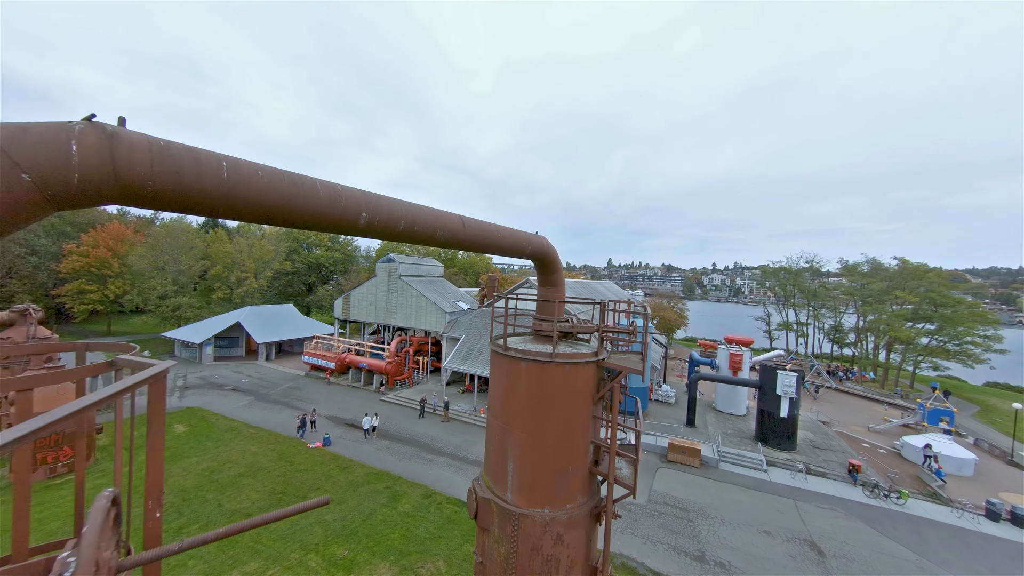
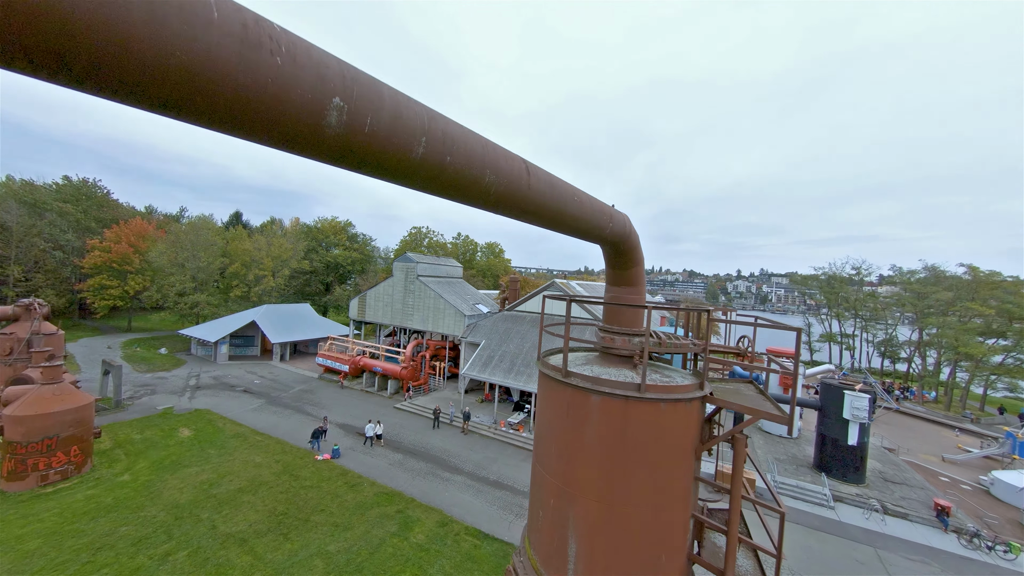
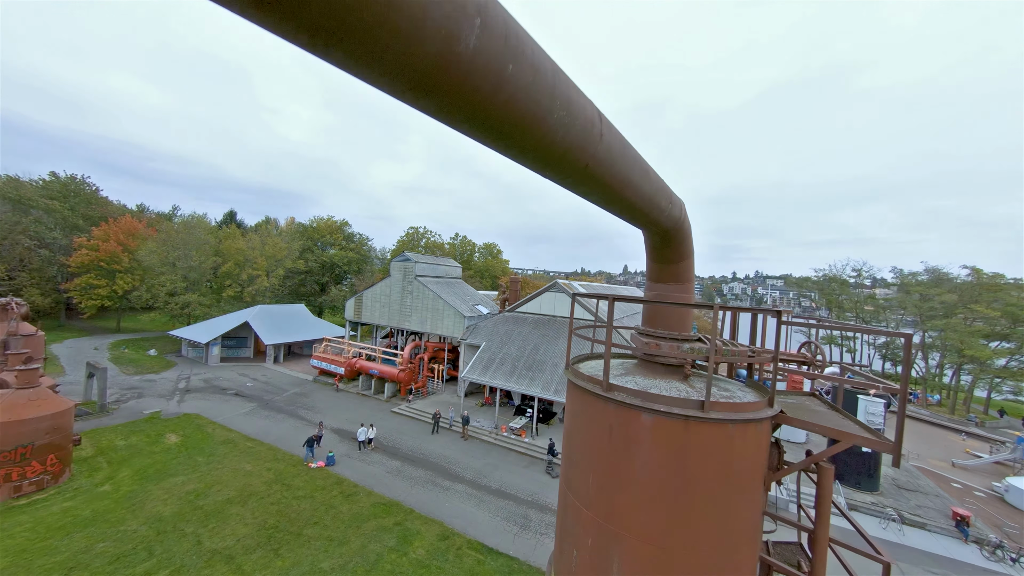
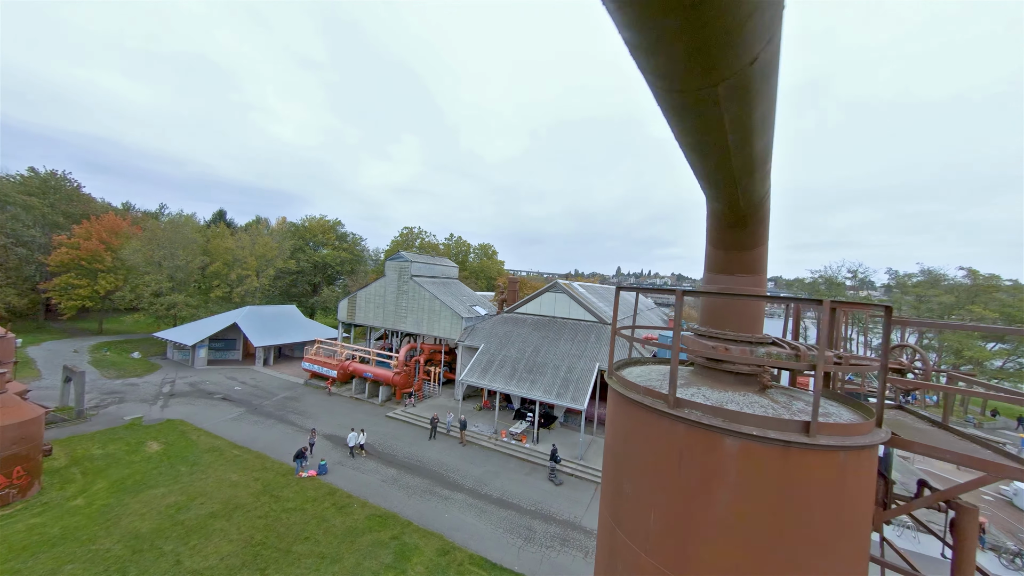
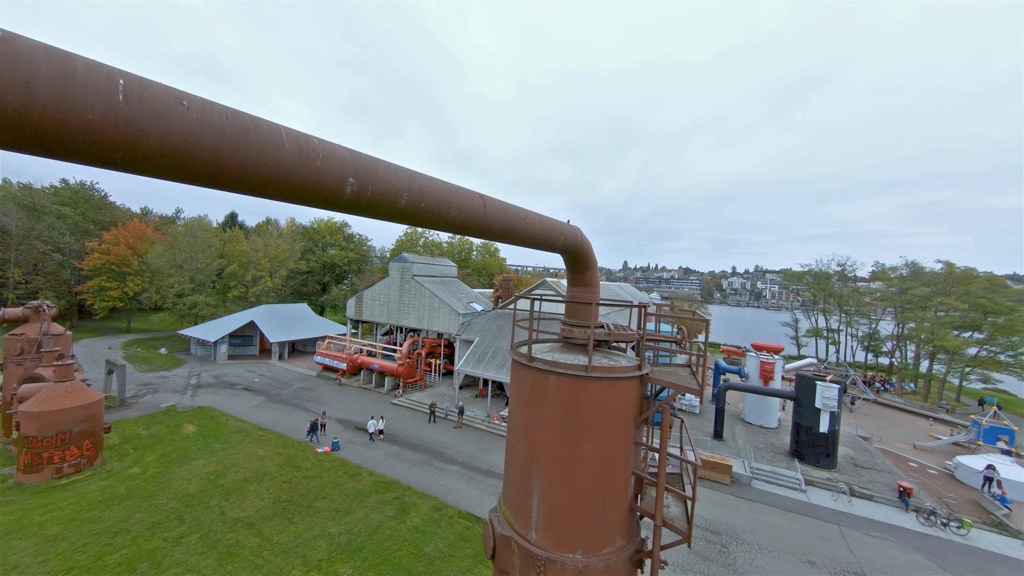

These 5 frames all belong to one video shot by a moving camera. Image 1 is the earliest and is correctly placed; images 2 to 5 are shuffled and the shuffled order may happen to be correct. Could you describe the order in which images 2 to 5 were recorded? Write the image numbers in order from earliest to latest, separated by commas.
5, 2, 3, 4
